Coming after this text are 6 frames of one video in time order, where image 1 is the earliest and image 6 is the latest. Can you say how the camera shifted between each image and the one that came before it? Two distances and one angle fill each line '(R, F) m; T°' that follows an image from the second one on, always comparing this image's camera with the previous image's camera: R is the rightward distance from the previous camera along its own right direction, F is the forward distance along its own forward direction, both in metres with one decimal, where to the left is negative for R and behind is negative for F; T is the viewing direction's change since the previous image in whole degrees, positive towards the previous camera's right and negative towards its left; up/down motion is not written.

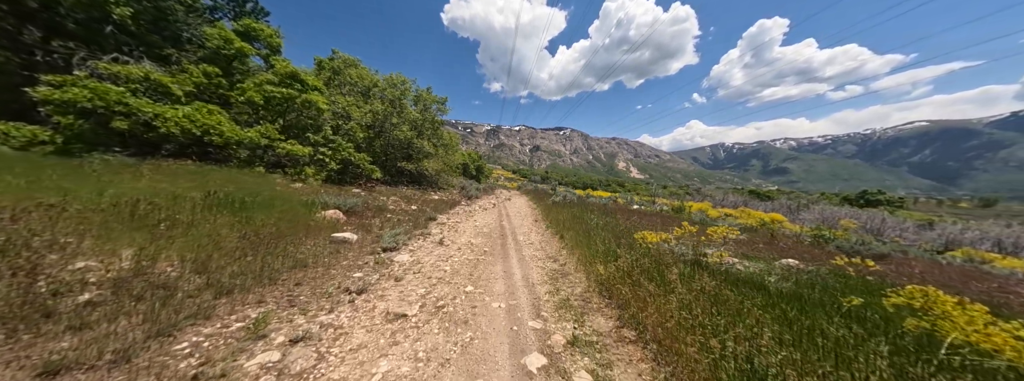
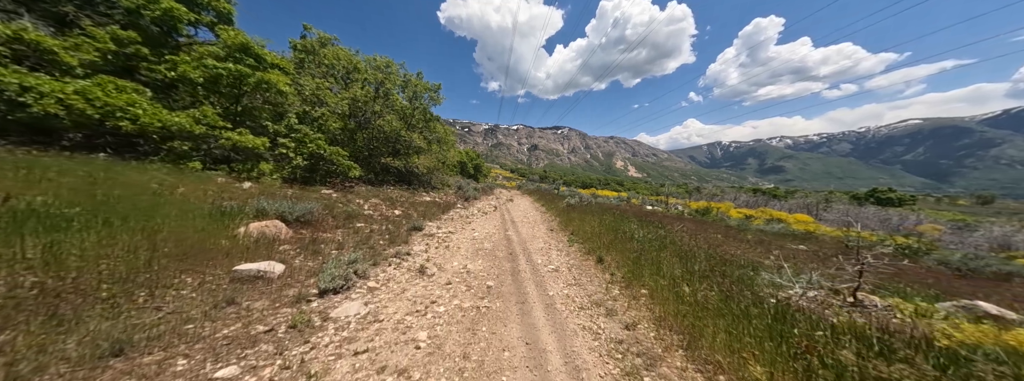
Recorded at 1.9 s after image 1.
(-0.4, +2.8) m; 0°
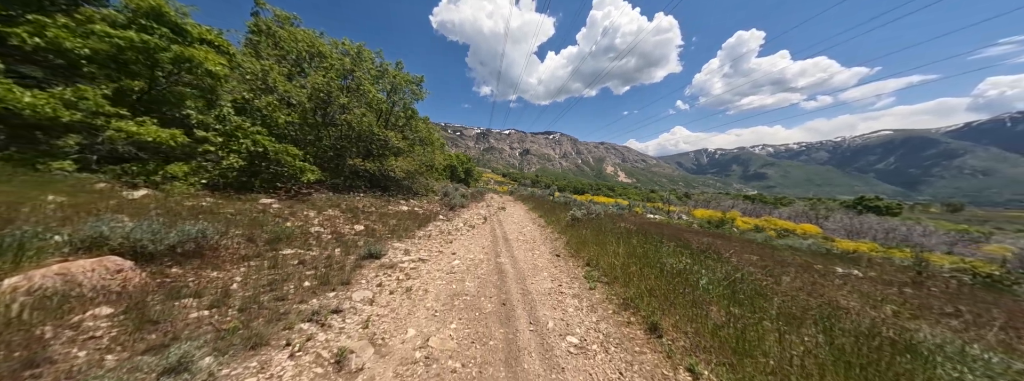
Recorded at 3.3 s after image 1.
(-0.1, +2.5) m; +2°
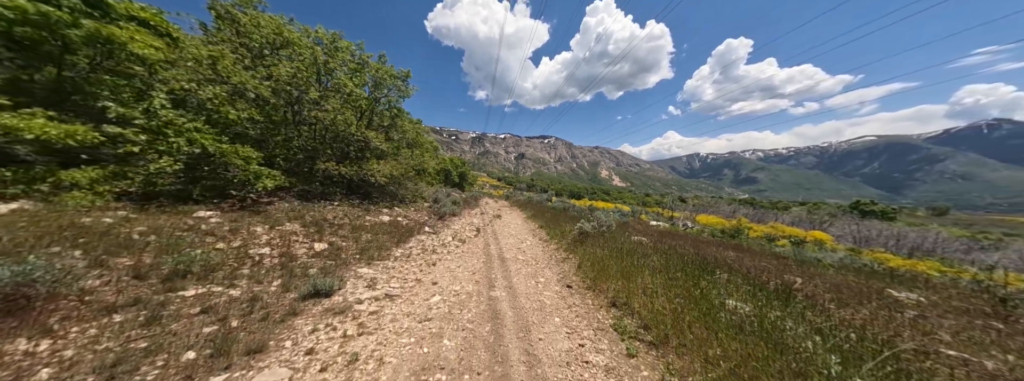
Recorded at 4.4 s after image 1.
(-0.1, +1.7) m; +1°
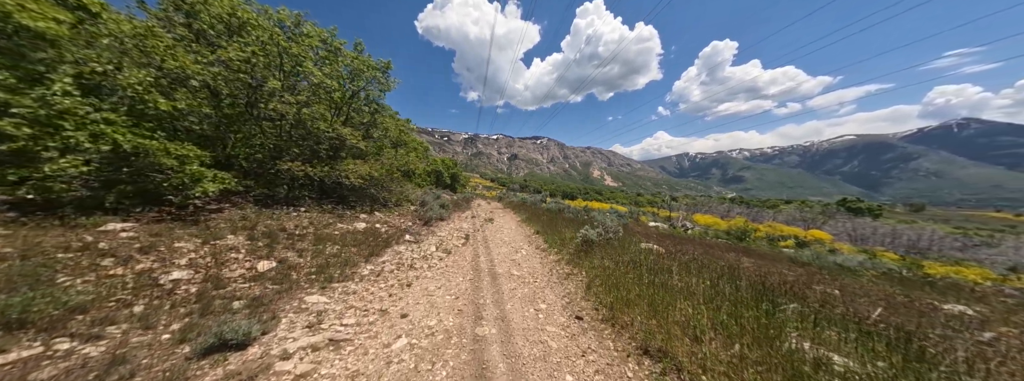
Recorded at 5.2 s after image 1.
(0.0, +1.4) m; +2°
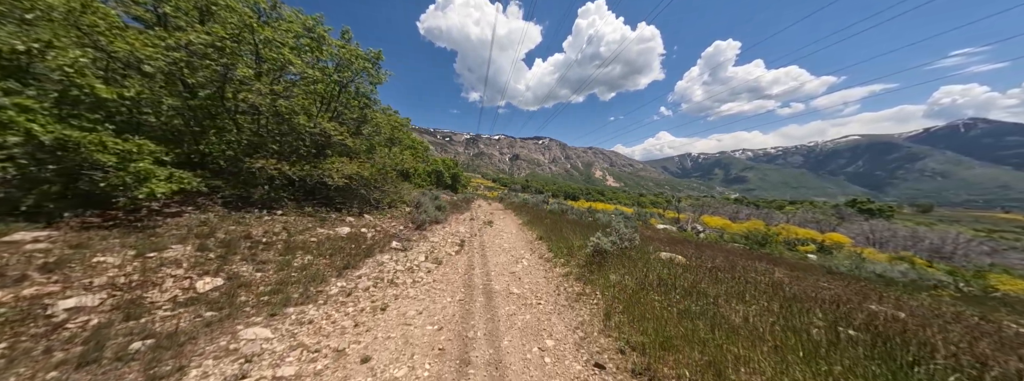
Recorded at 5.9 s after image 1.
(+0.1, +1.2) m; 0°
